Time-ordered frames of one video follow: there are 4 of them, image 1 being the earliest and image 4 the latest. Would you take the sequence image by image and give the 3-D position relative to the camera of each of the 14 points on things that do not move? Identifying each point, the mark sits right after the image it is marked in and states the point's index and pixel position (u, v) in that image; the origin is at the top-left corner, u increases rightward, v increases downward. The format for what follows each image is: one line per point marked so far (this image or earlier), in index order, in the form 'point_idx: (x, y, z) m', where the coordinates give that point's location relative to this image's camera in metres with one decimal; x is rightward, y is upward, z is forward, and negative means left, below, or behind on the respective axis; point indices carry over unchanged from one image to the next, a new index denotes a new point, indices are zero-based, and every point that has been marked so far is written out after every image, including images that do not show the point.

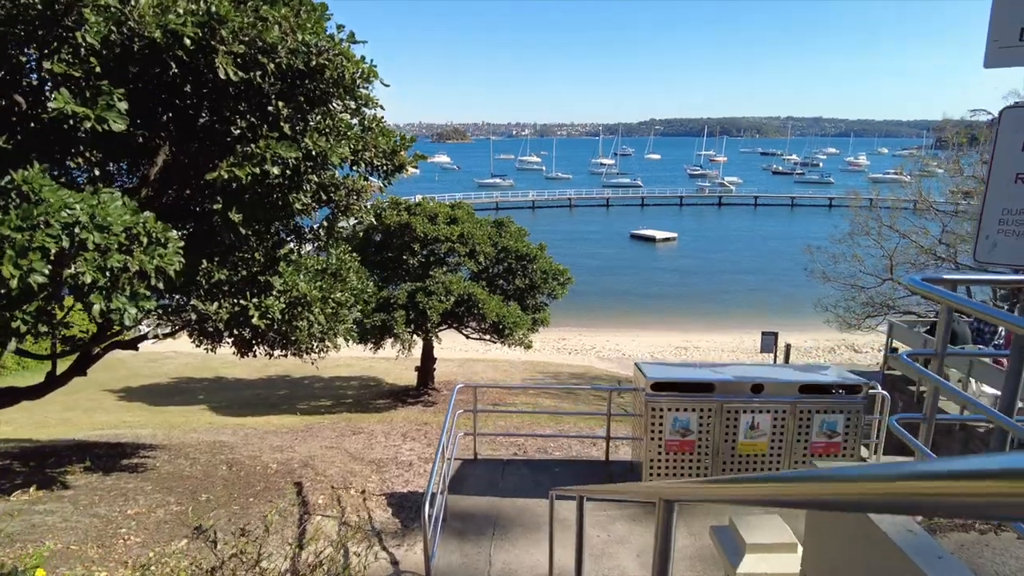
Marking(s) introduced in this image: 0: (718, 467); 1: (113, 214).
0: (+2.0, -1.7, +6.6) m
1: (-2.7, +0.5, +4.5) m
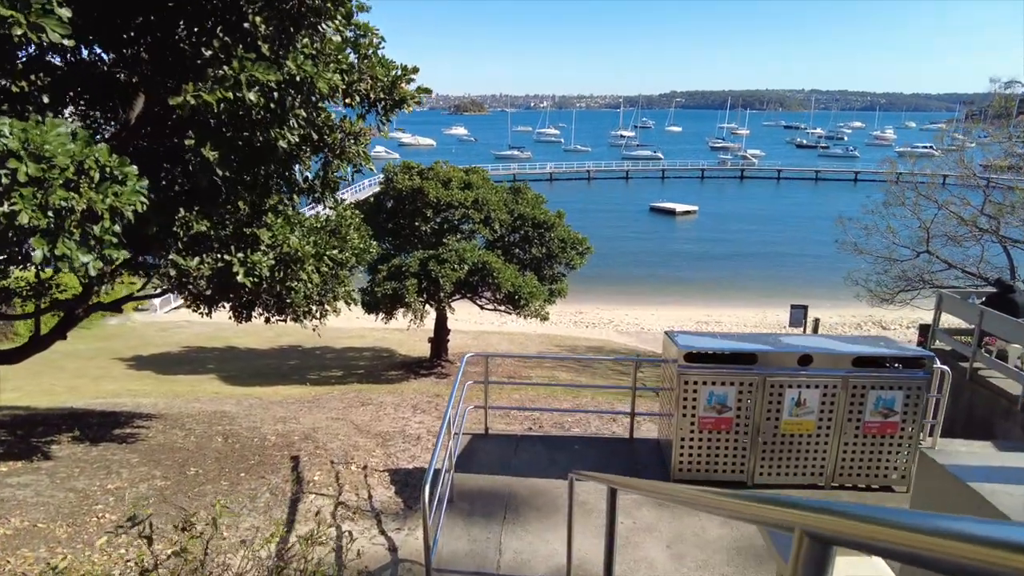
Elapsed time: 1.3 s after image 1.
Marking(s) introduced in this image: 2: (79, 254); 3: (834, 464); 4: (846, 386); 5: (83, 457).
0: (+2.1, -1.4, +5.9) m
1: (-2.6, +0.8, +3.8) m
2: (-2.5, +0.2, +4.0) m
3: (+2.8, -1.5, +5.9) m
4: (+2.8, -0.8, +5.7) m
5: (-4.6, -1.8, +7.3) m
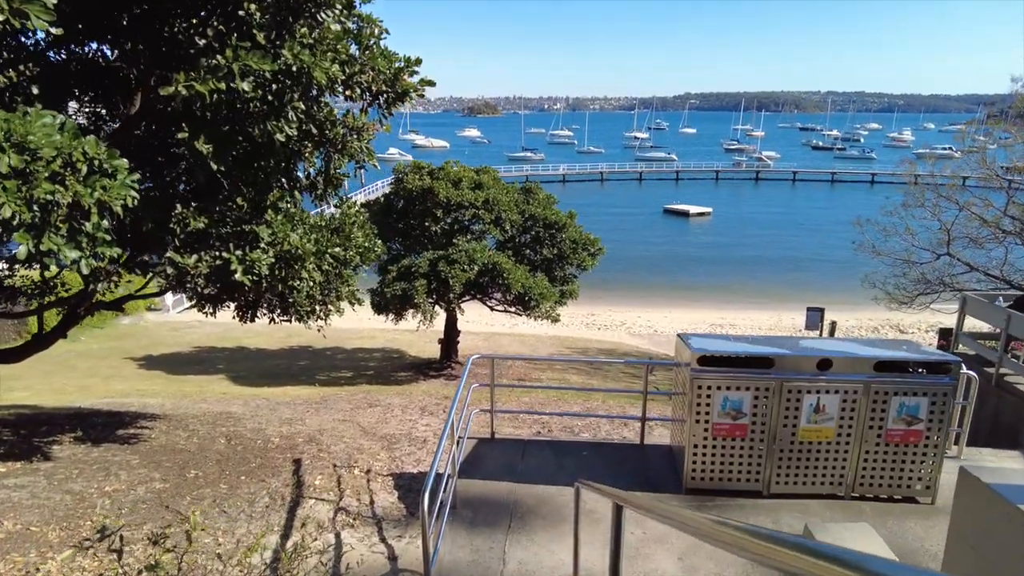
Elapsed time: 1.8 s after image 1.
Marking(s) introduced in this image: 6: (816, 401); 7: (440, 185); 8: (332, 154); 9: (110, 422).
0: (+2.2, -1.4, +5.7) m
1: (-2.6, +0.8, +3.7) m
2: (-2.5, +0.2, +3.9) m
3: (+2.8, -1.5, +5.7) m
4: (+2.8, -0.8, +5.5) m
5: (-4.5, -1.8, +7.2) m
6: (+2.4, -0.9, +5.5) m
7: (-1.8, +2.6, +16.9) m
8: (-1.6, +1.2, +6.1) m
9: (-5.5, -1.8, +9.4) m
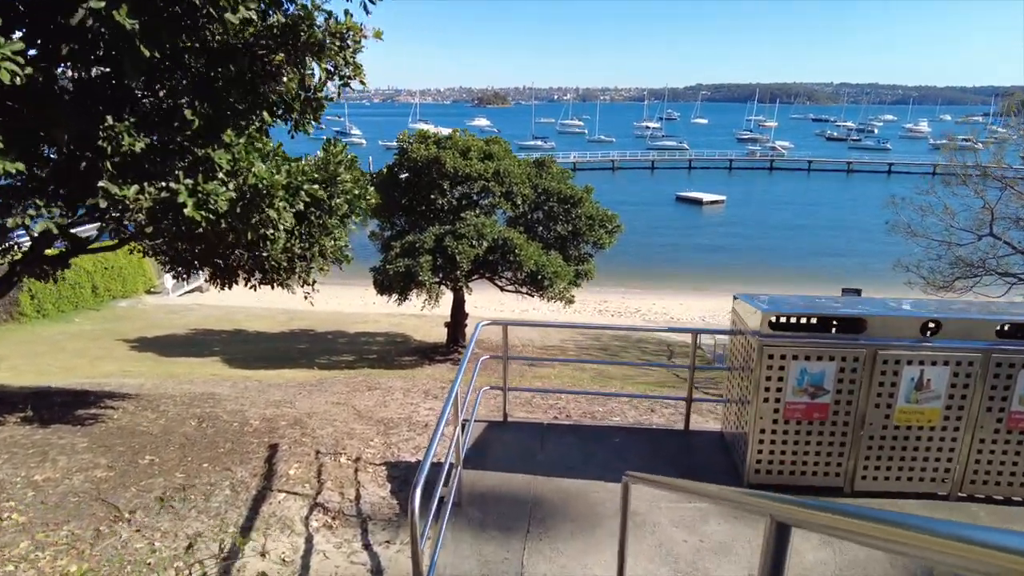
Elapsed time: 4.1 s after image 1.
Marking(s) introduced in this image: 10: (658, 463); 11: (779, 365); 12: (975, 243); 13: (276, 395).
0: (+2.3, -1.0, +4.5) m
1: (-2.4, +1.2, +2.5) m
2: (-2.4, +0.6, +2.7) m
3: (+3.0, -1.2, +4.5) m
4: (+3.0, -0.5, +4.3) m
5: (-4.4, -1.4, +6.1) m
6: (+2.6, -0.6, +4.3) m
7: (-1.5, +3.1, +15.8) m
8: (-1.4, +1.6, +5.0) m
9: (-5.3, -1.4, +8.3) m
10: (+1.1, -1.3, +5.1) m
11: (+1.7, -0.5, +4.4) m
12: (+12.1, +1.2, +17.9) m
13: (-3.6, -1.6, +10.3) m
